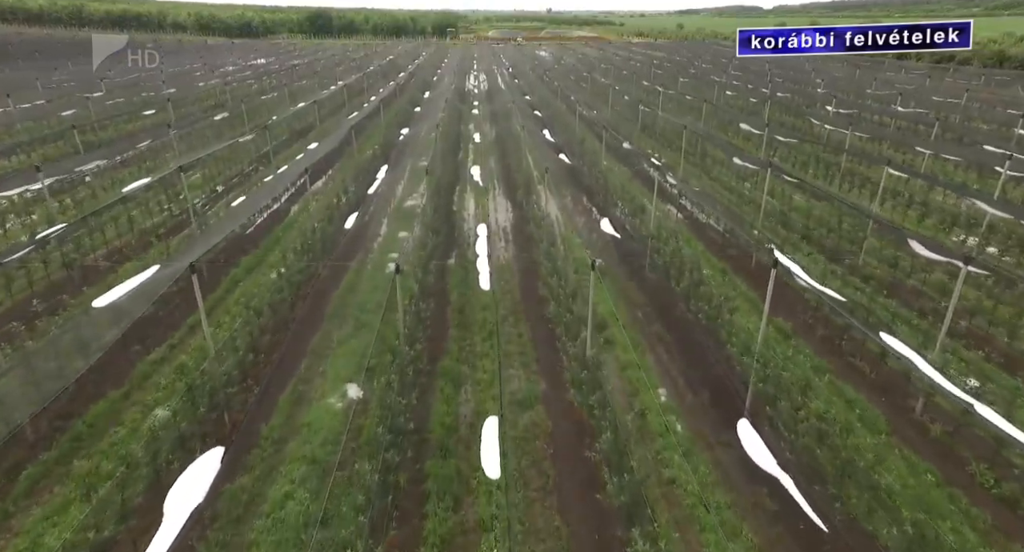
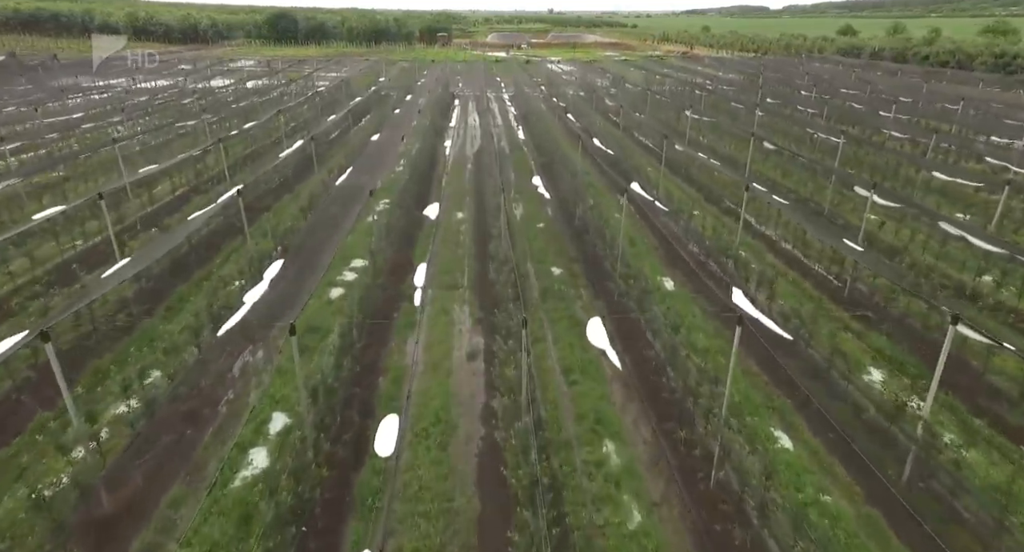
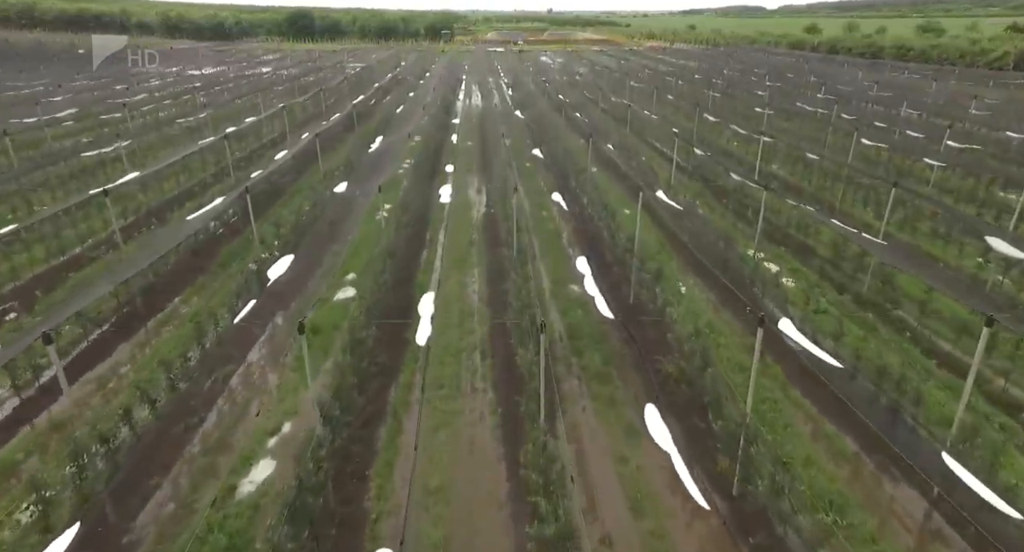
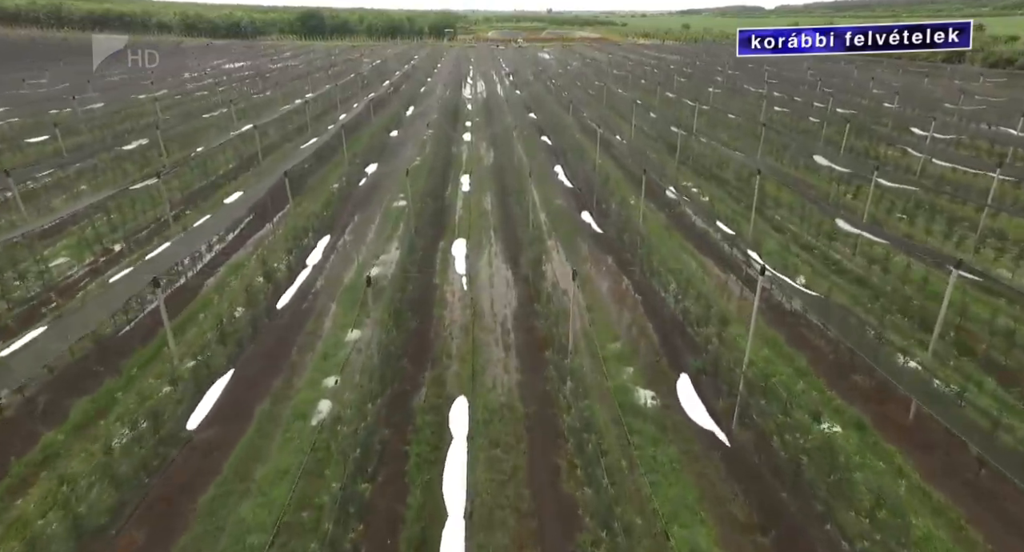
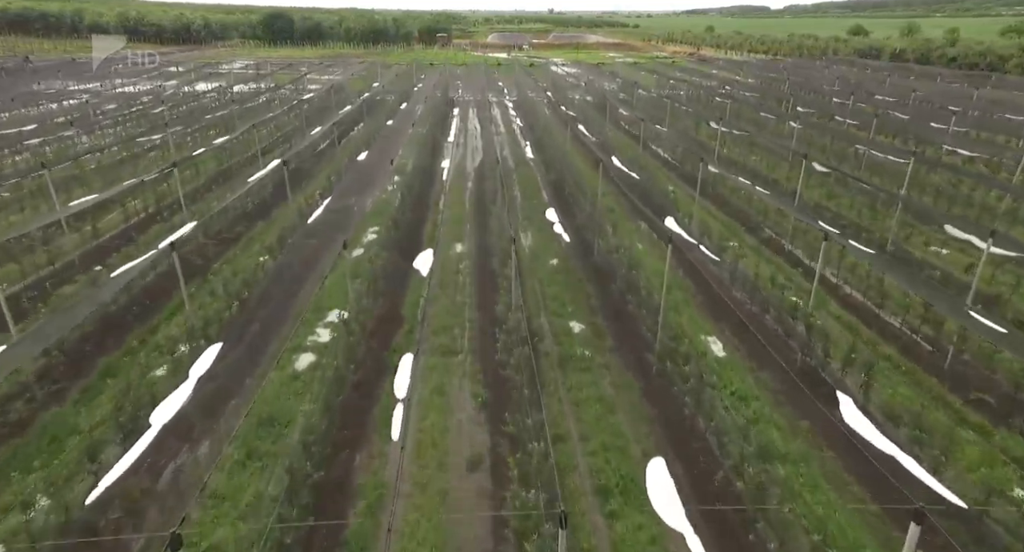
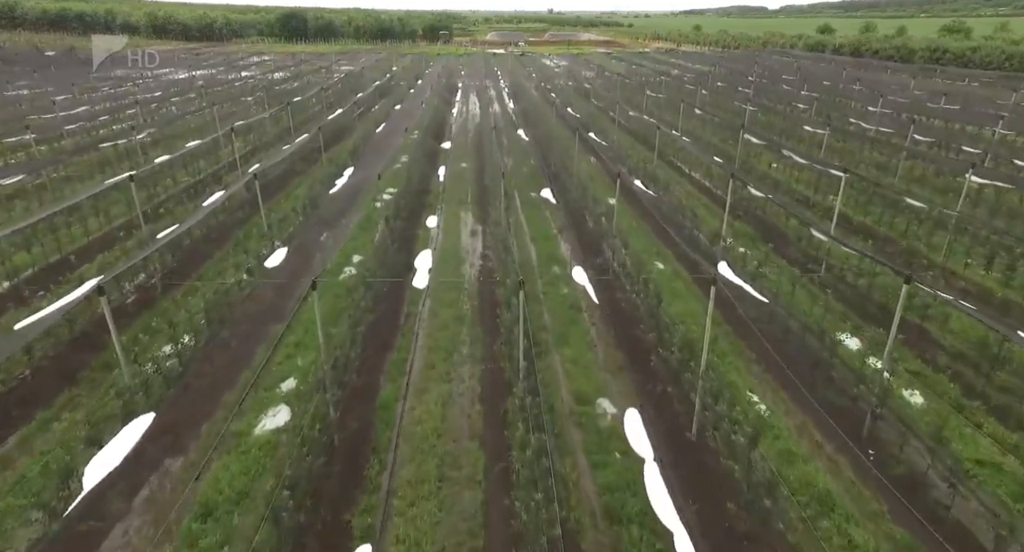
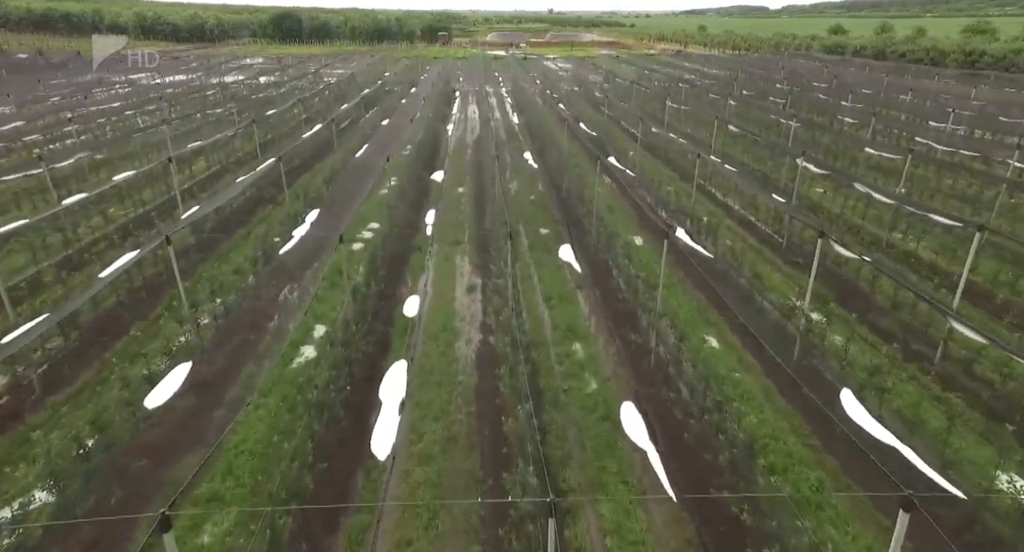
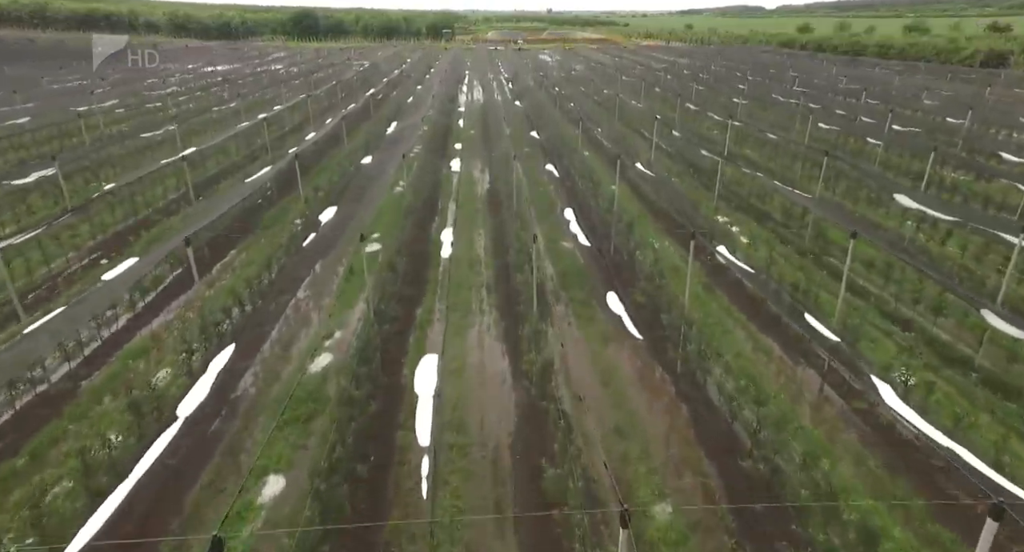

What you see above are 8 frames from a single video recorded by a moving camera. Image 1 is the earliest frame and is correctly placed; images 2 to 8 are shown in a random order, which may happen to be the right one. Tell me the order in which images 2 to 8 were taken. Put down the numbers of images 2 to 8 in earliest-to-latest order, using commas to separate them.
4, 8, 3, 6, 7, 2, 5
